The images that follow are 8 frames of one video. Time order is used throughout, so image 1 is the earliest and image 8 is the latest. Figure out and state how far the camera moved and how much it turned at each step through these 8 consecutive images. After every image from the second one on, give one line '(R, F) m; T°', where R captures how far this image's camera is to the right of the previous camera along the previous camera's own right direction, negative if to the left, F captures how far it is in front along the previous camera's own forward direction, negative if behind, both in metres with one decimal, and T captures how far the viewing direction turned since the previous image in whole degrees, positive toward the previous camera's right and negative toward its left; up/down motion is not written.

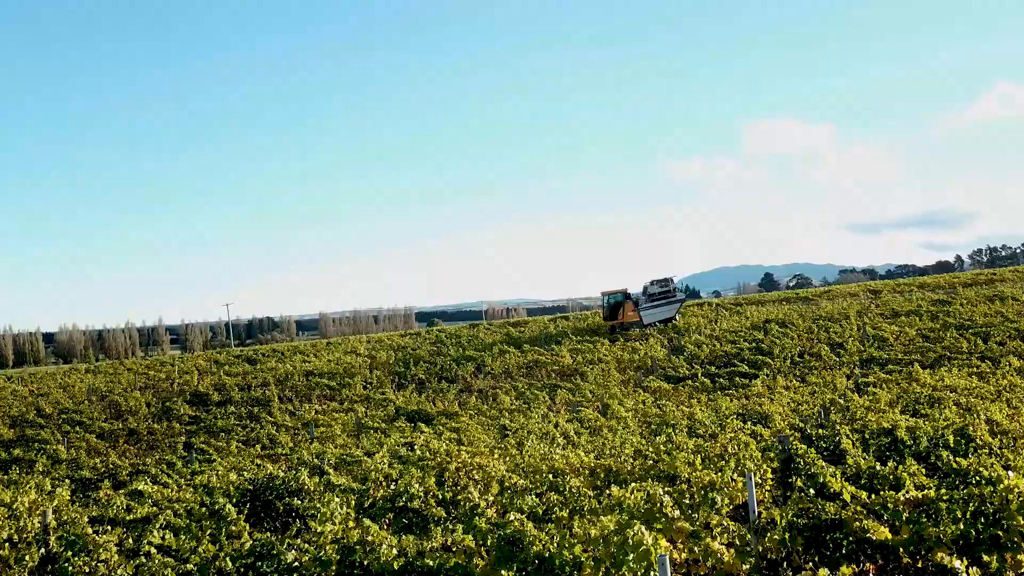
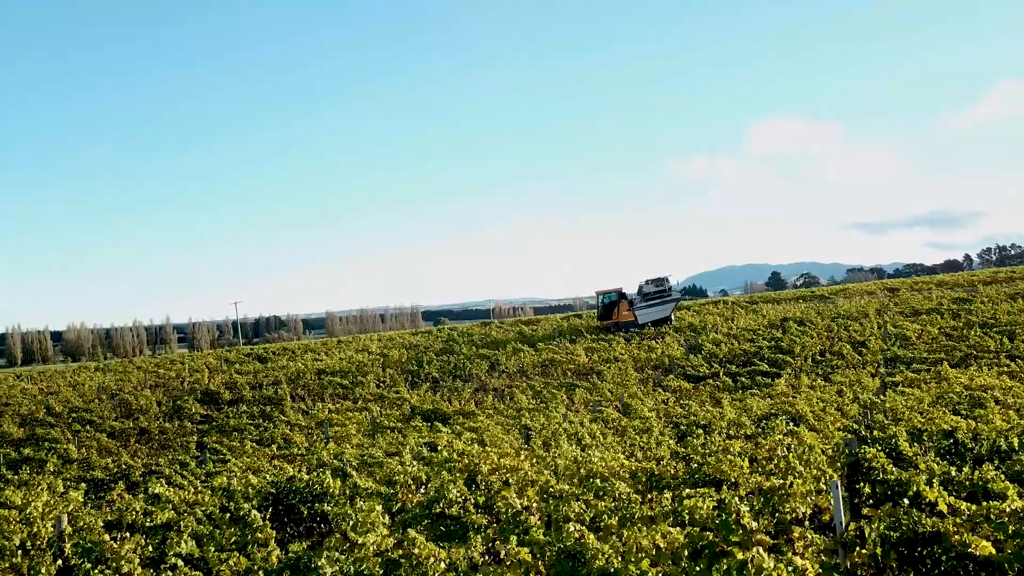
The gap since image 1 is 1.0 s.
(-0.4, +0.5) m; 0°
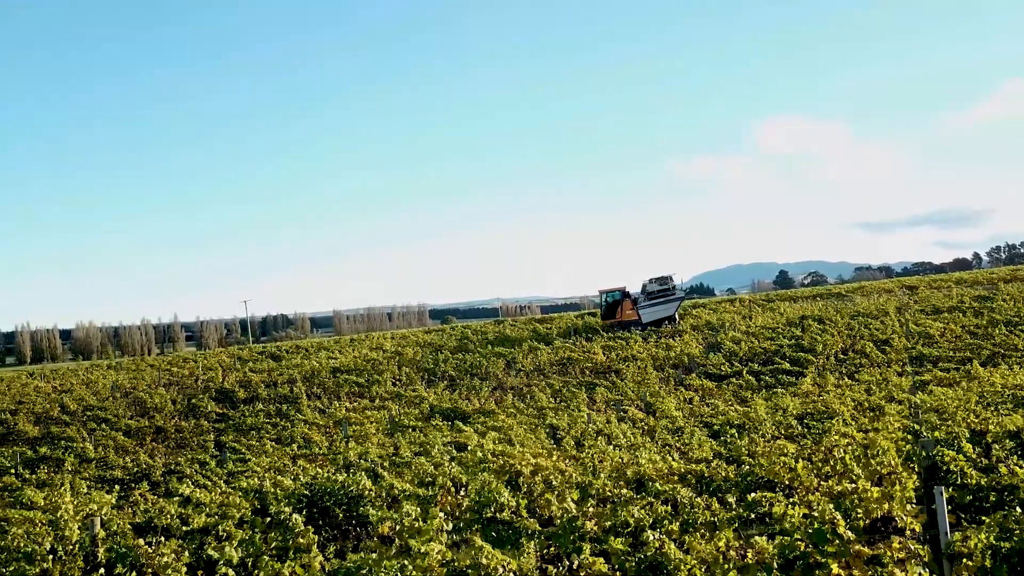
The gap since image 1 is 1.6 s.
(-0.5, +0.4) m; 0°
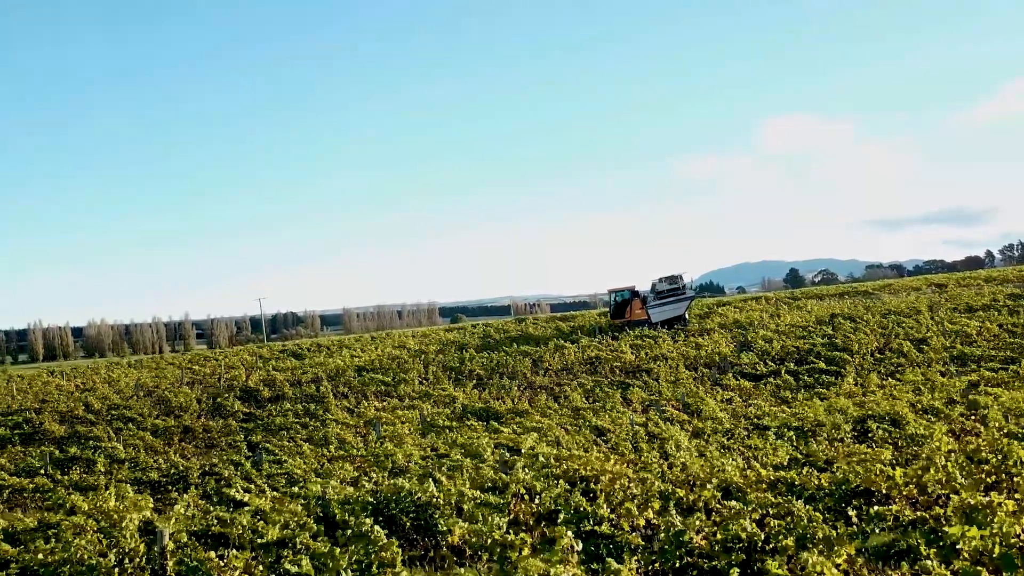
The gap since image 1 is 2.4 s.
(-0.9, +0.5) m; -1°
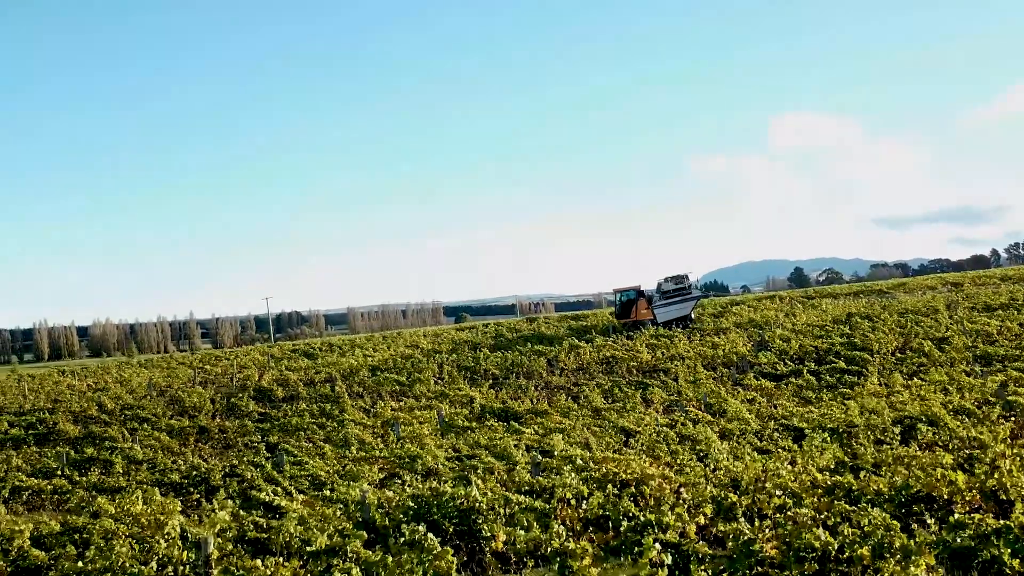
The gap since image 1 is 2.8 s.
(-0.5, +0.3) m; 0°
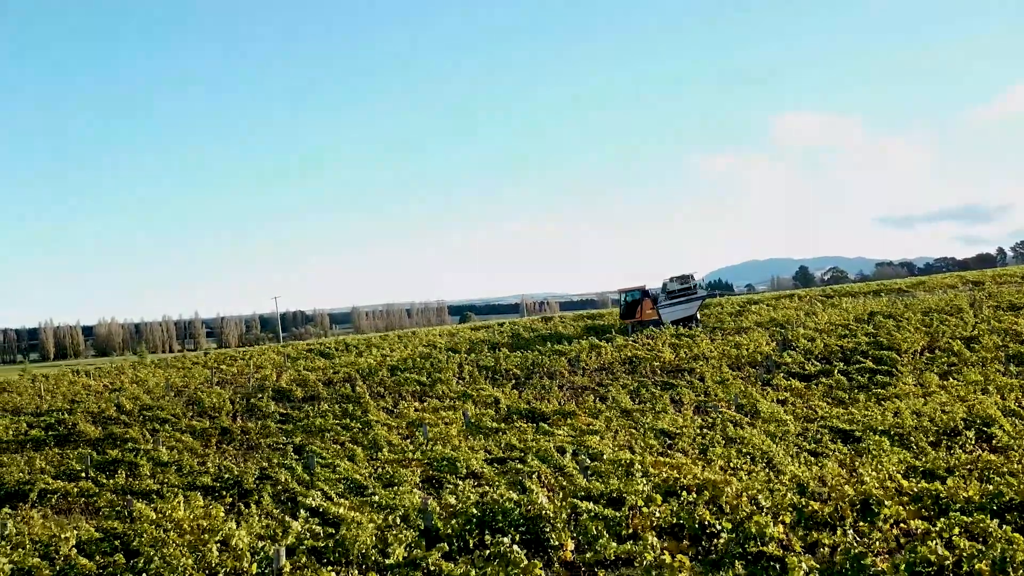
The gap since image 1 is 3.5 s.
(-0.8, +0.3) m; 0°
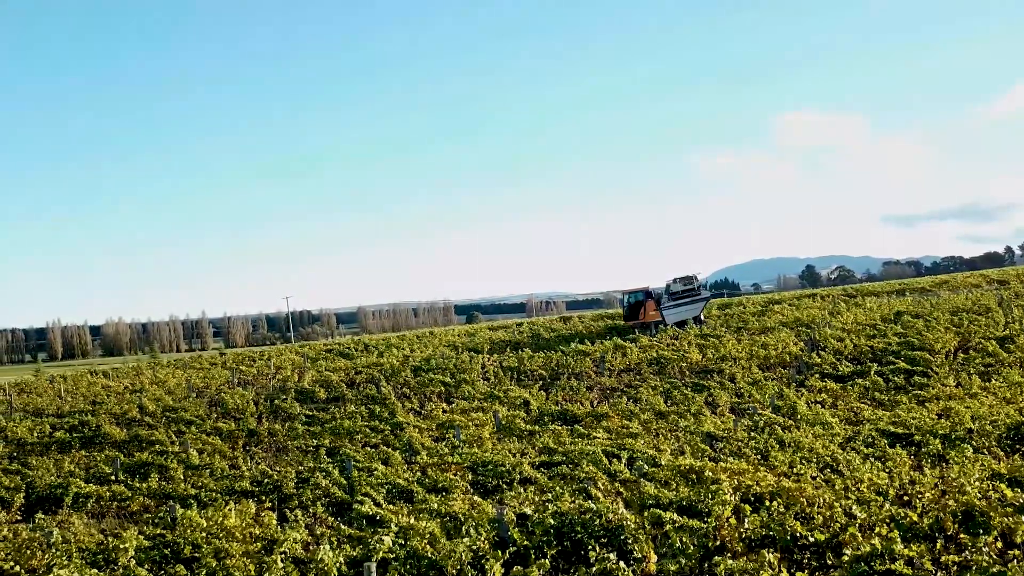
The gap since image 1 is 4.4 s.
(-0.9, +0.3) m; 0°
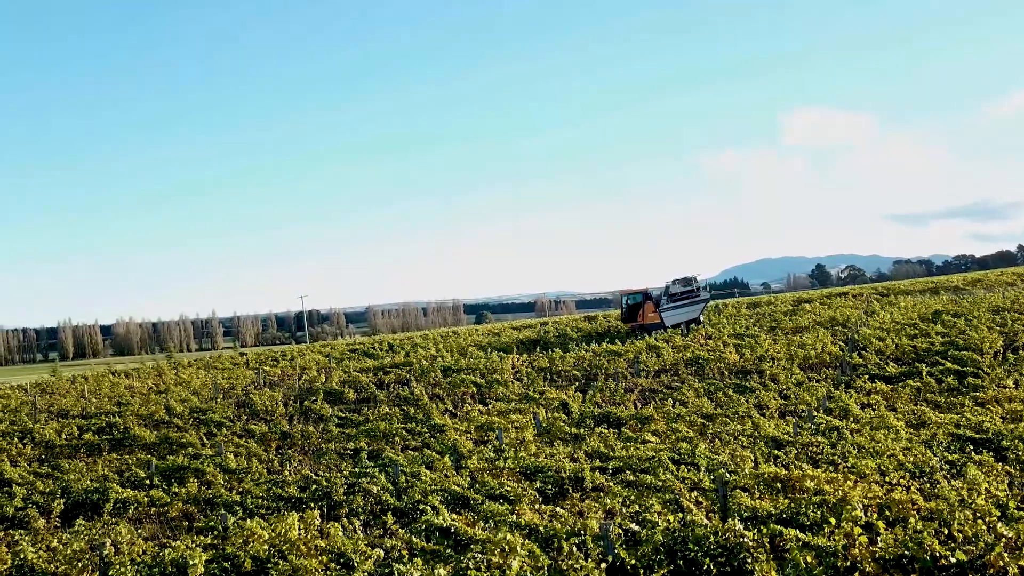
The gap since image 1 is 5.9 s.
(-1.1, +0.6) m; 0°
